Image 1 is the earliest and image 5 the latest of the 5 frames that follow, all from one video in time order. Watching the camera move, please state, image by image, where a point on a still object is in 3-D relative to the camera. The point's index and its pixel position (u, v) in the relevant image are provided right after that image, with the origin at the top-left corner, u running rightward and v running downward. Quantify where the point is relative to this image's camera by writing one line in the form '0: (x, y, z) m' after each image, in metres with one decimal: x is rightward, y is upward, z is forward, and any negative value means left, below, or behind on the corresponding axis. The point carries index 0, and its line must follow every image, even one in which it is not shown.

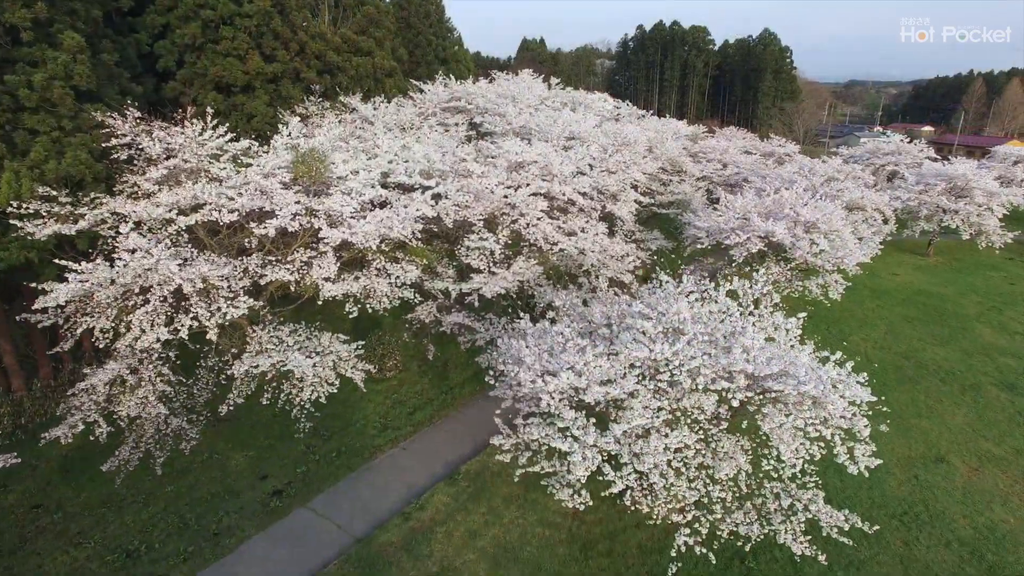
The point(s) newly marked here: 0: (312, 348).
0: (-2.6, -0.8, +8.3) m
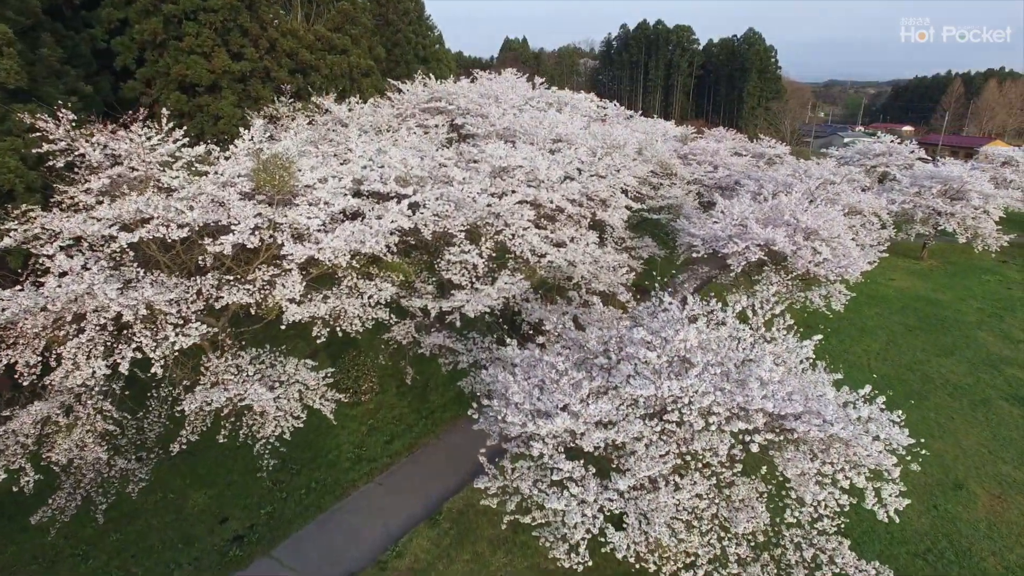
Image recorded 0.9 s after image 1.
0: (-2.7, -1.0, +7.5) m
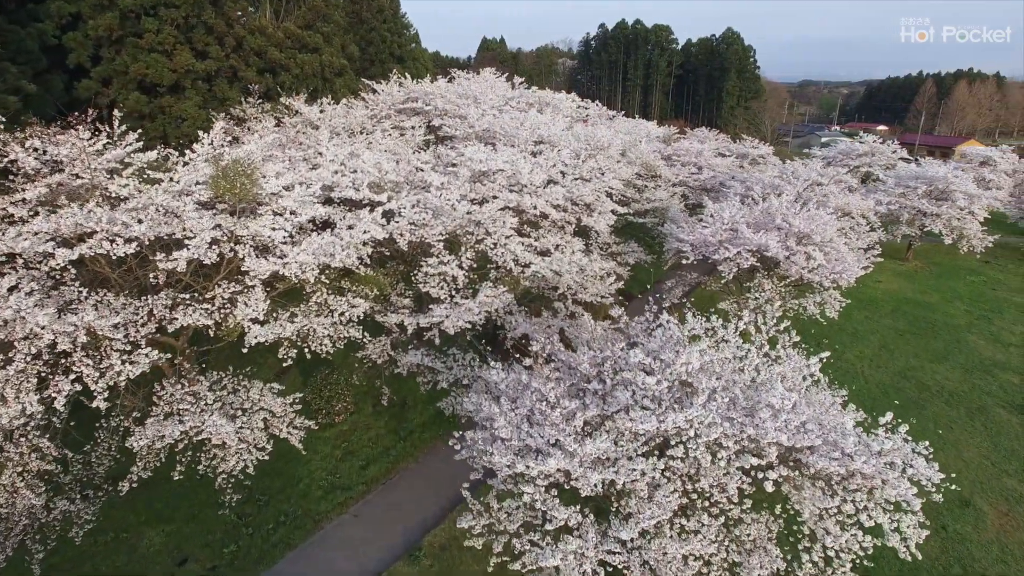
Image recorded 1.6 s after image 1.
0: (-2.9, -1.2, +6.8) m
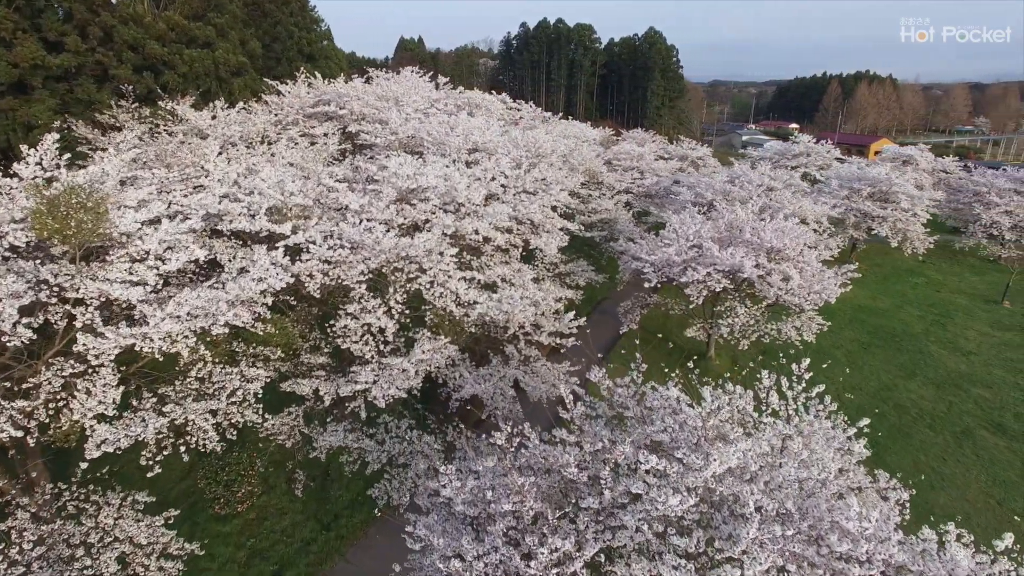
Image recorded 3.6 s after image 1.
0: (-3.2, -1.9, +4.8) m
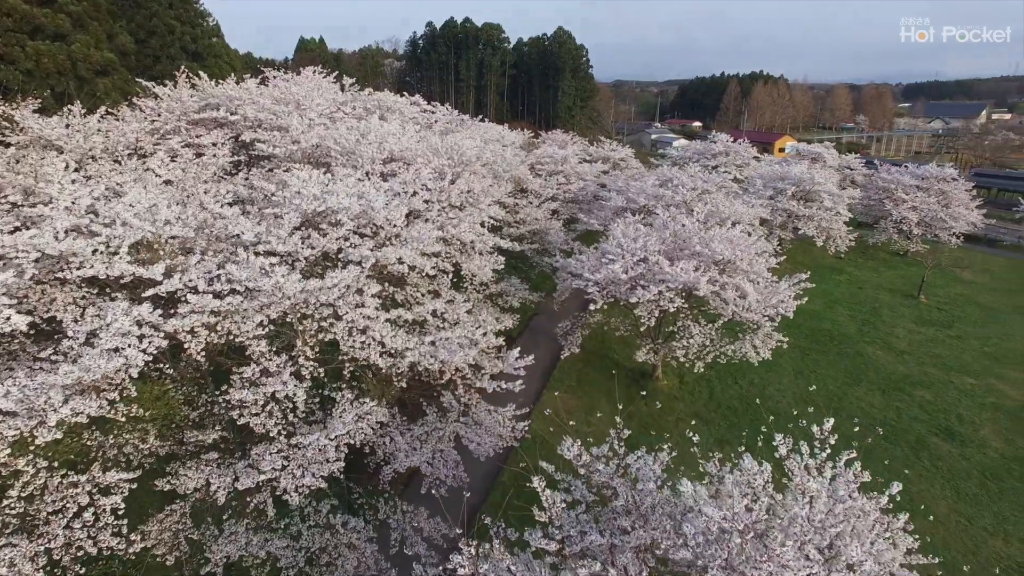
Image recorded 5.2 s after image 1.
0: (-3.4, -2.4, +3.2) m
